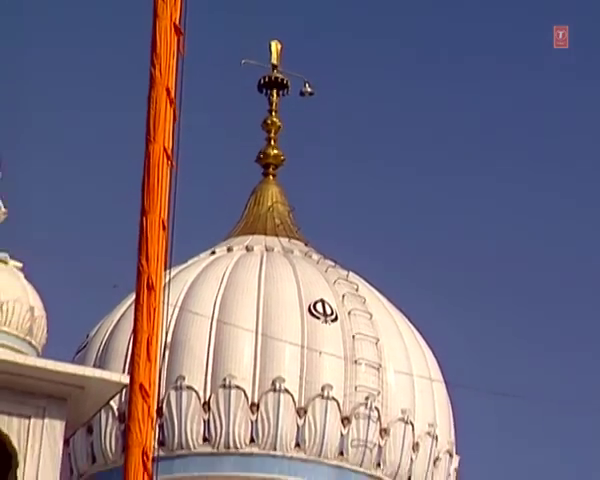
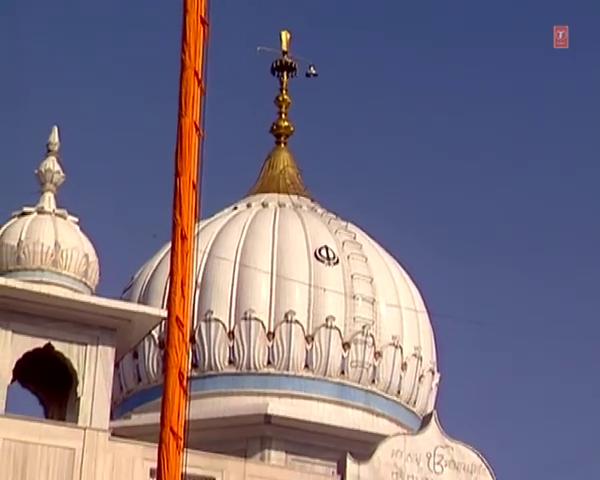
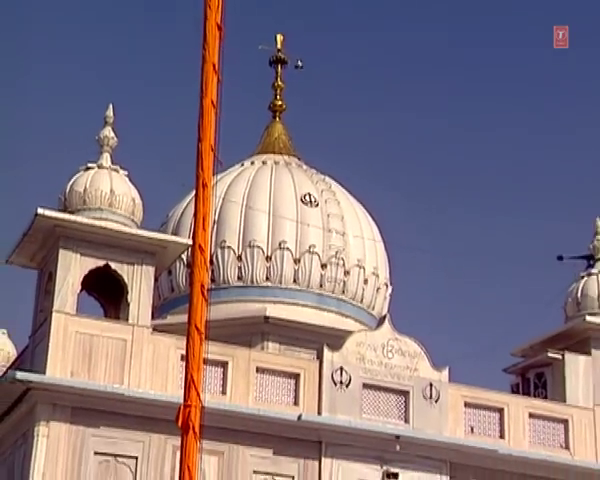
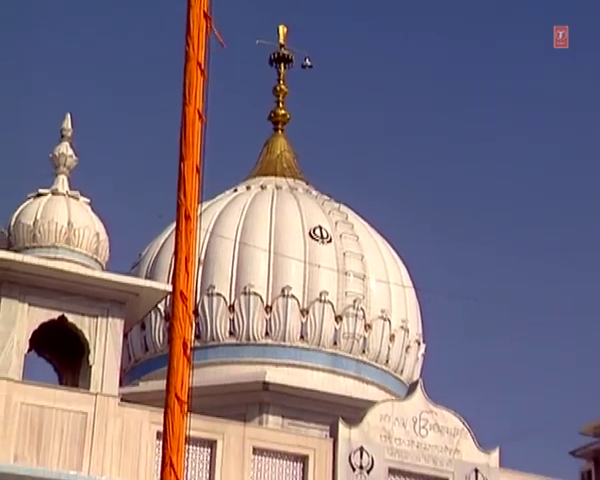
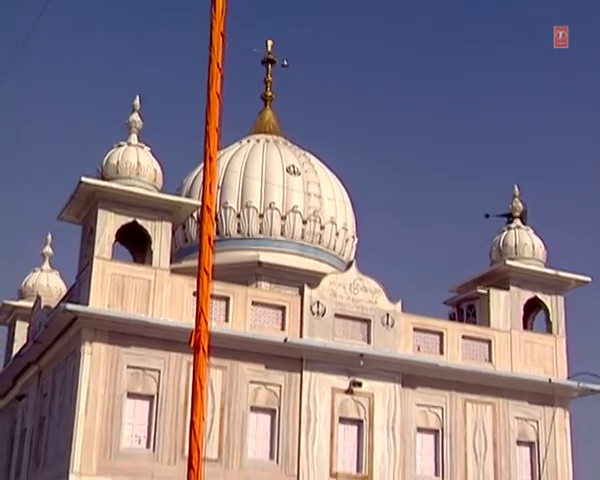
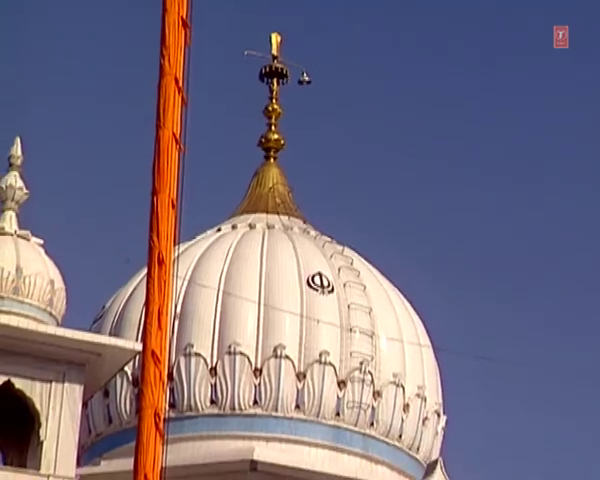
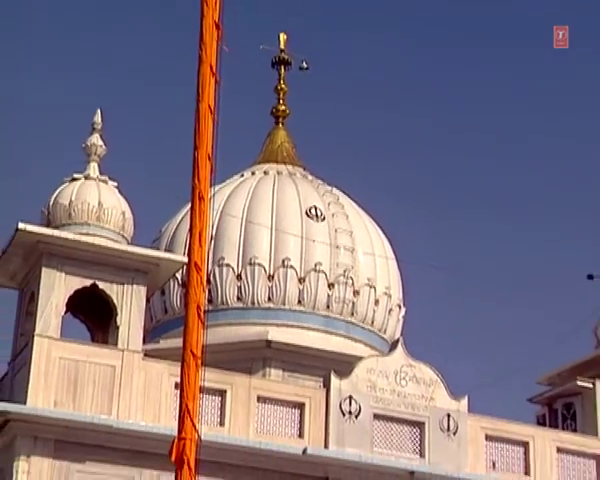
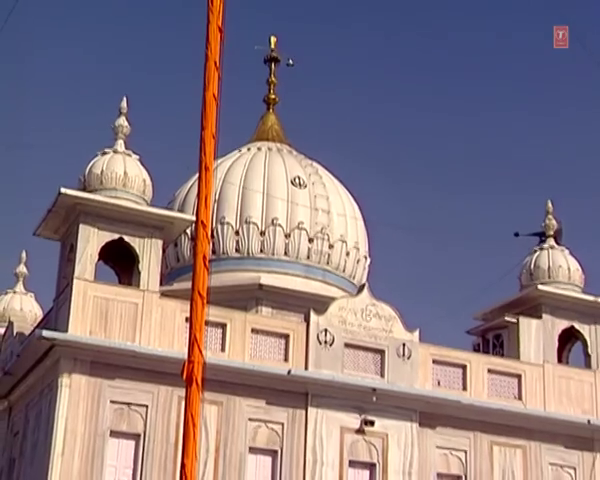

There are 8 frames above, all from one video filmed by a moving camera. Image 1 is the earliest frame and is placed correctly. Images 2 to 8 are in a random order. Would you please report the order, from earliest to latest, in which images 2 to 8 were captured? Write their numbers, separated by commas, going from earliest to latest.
6, 2, 4, 7, 3, 8, 5
